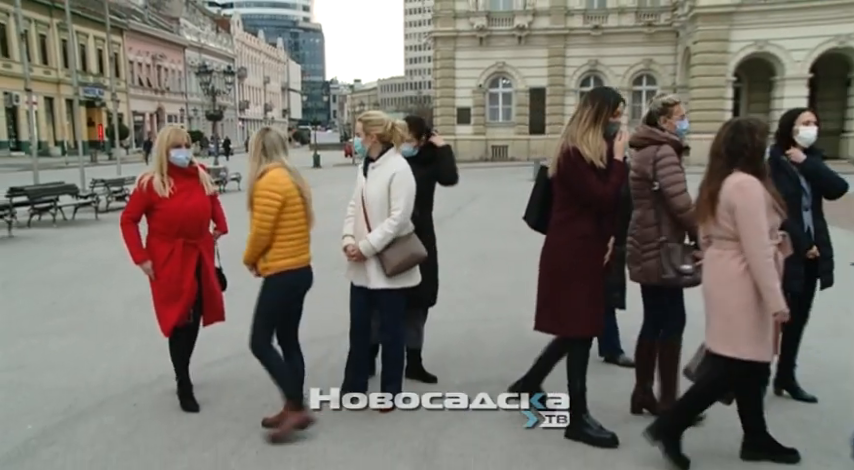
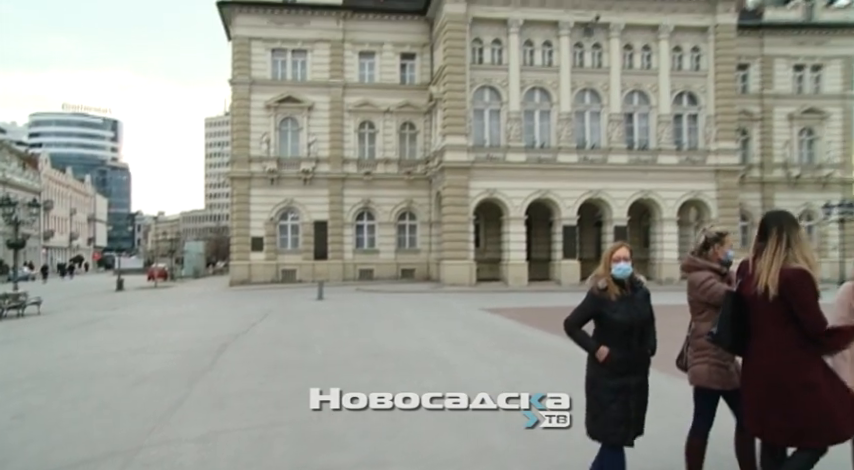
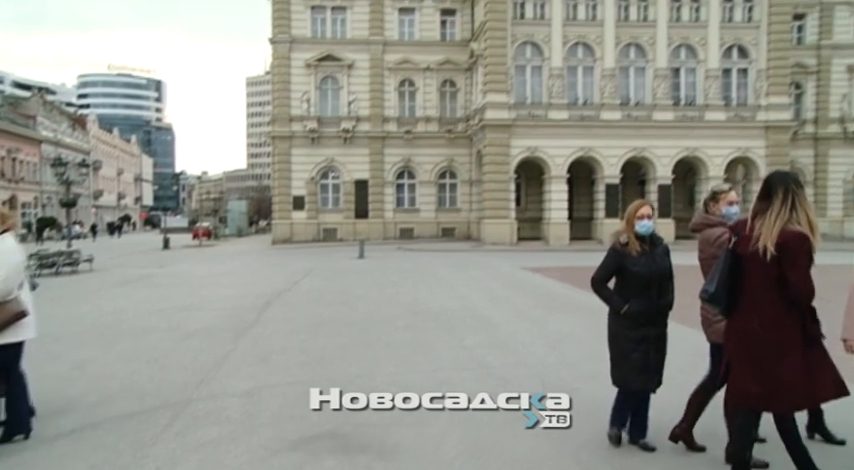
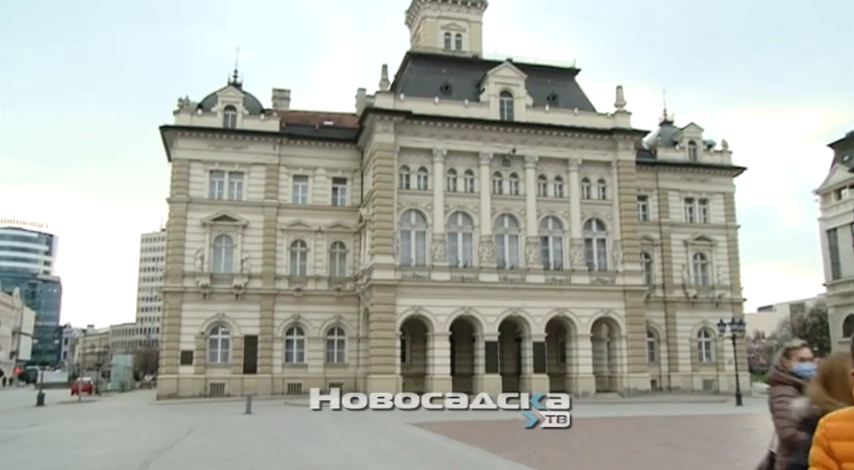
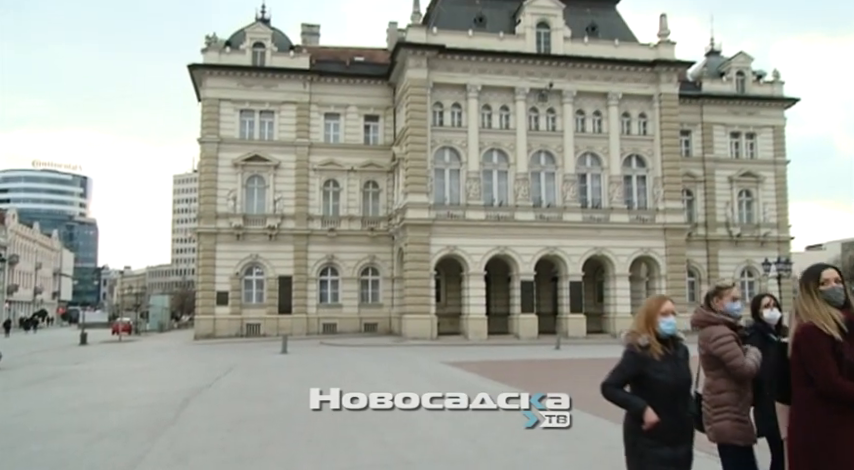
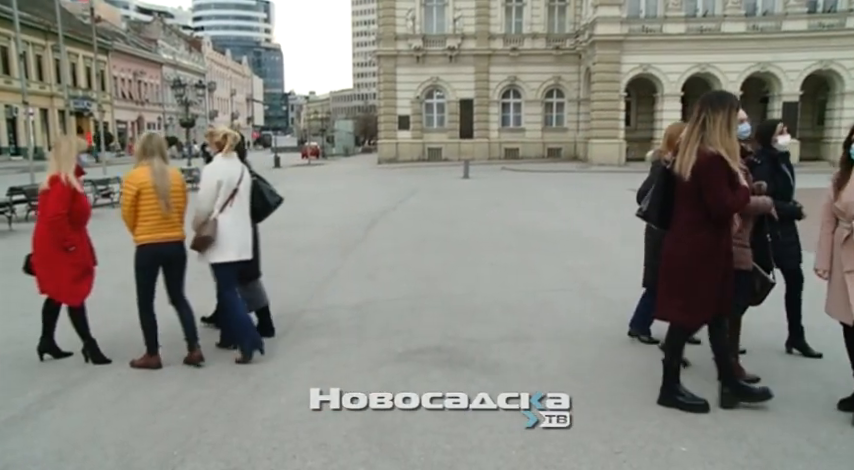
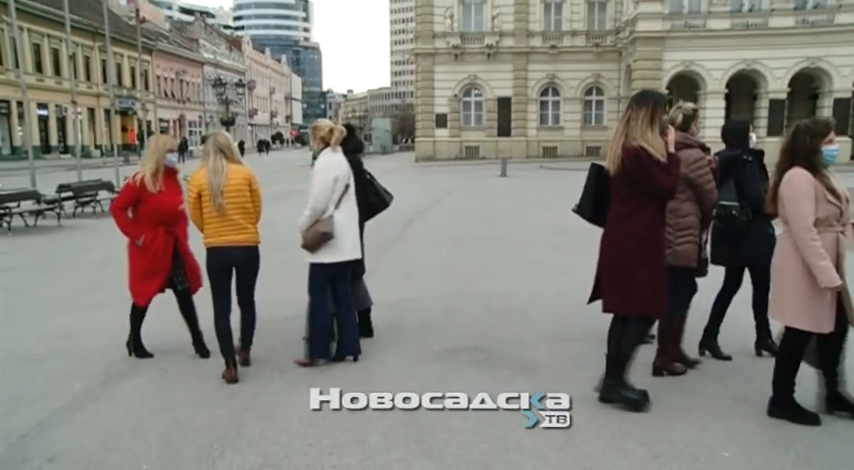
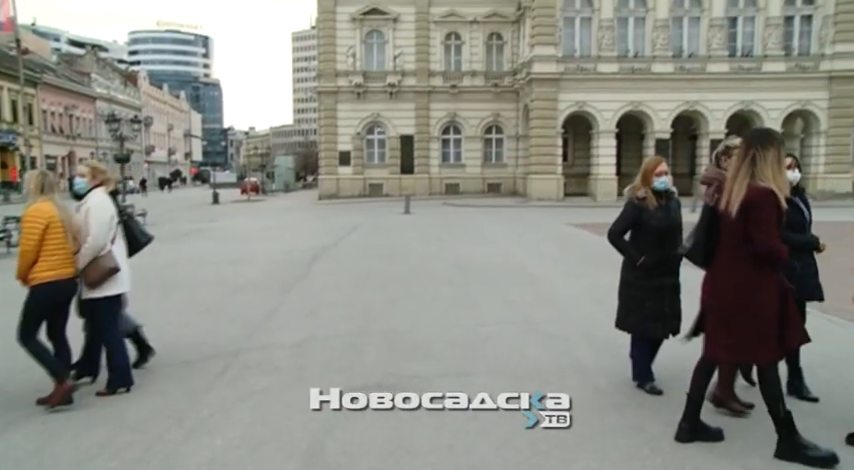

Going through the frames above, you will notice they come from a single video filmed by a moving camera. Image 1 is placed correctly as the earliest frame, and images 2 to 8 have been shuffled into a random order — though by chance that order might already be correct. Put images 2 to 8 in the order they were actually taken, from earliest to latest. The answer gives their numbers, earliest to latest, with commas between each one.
7, 6, 8, 3, 2, 5, 4
